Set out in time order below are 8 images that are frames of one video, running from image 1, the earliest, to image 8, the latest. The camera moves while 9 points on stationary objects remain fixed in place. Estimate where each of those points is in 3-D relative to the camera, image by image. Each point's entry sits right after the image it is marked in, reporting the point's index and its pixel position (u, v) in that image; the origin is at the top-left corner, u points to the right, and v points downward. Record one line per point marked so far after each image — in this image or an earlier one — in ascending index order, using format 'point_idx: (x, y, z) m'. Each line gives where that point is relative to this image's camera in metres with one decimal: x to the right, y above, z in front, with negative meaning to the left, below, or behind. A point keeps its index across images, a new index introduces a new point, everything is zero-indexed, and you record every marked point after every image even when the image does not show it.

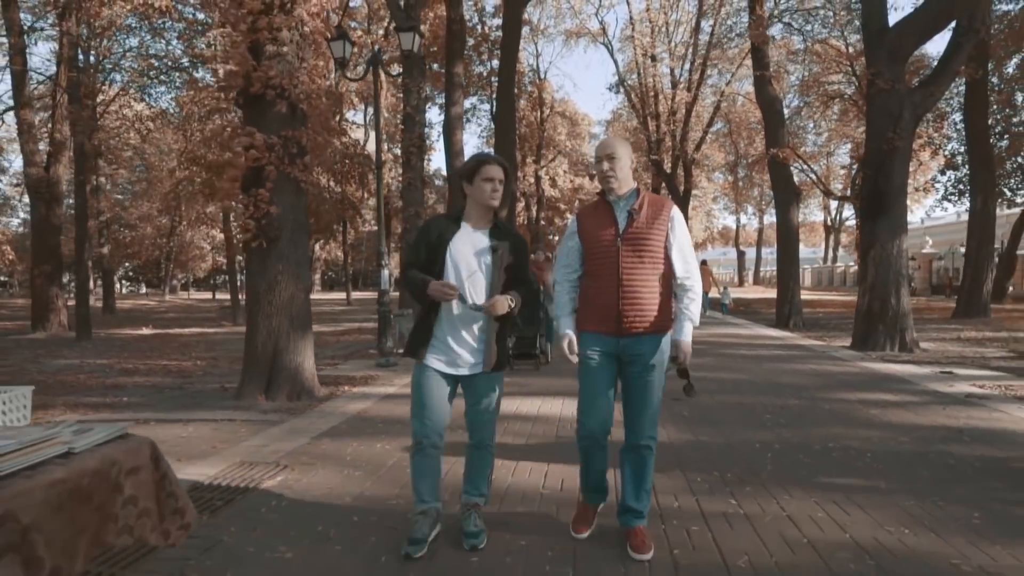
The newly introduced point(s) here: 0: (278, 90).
0: (-3.4, +2.9, +8.4) m
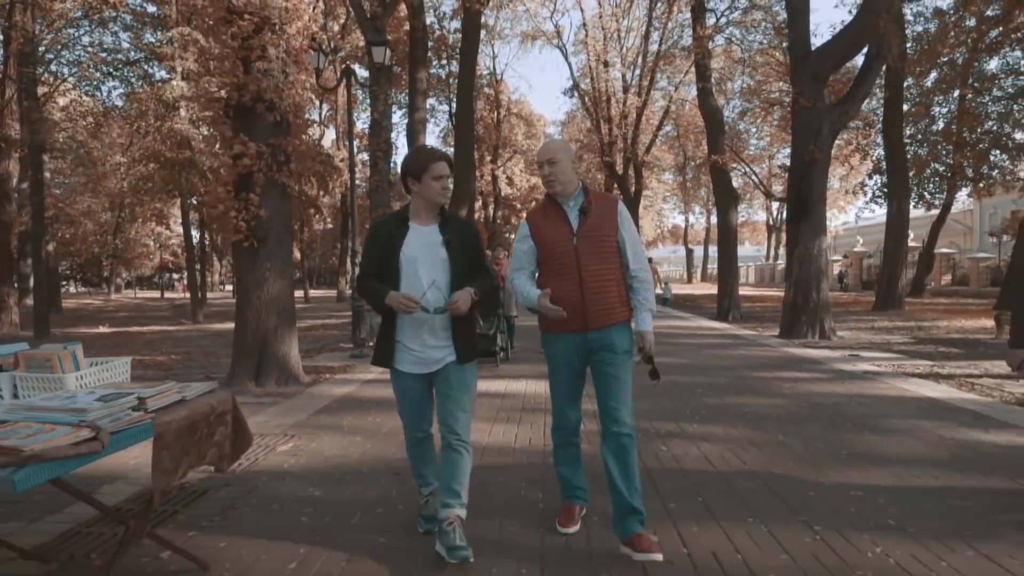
0: (-3.9, +3.0, +9.2) m
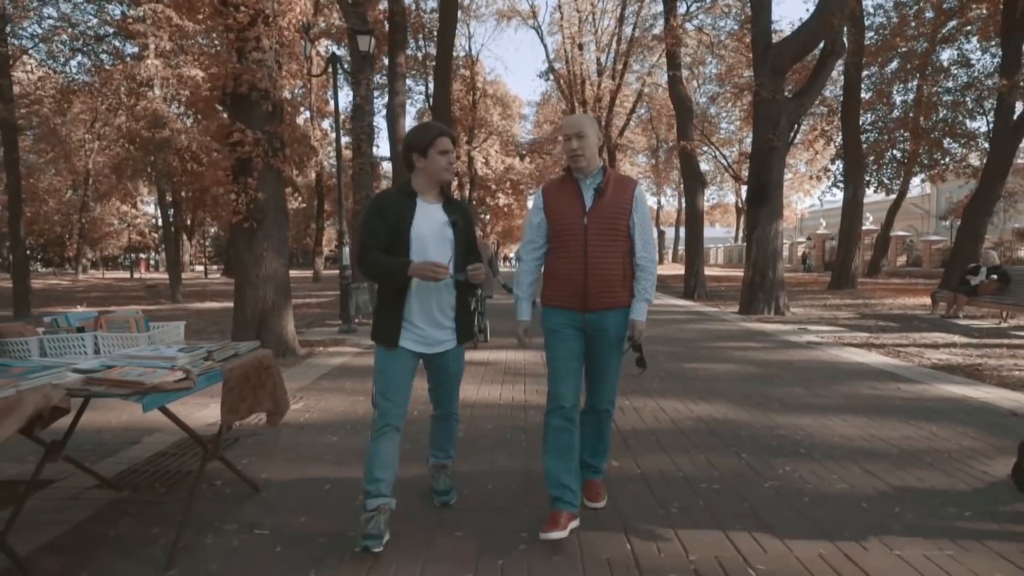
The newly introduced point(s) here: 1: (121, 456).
0: (-4.2, +3.3, +9.7) m
1: (-3.5, -1.5, +5.1) m
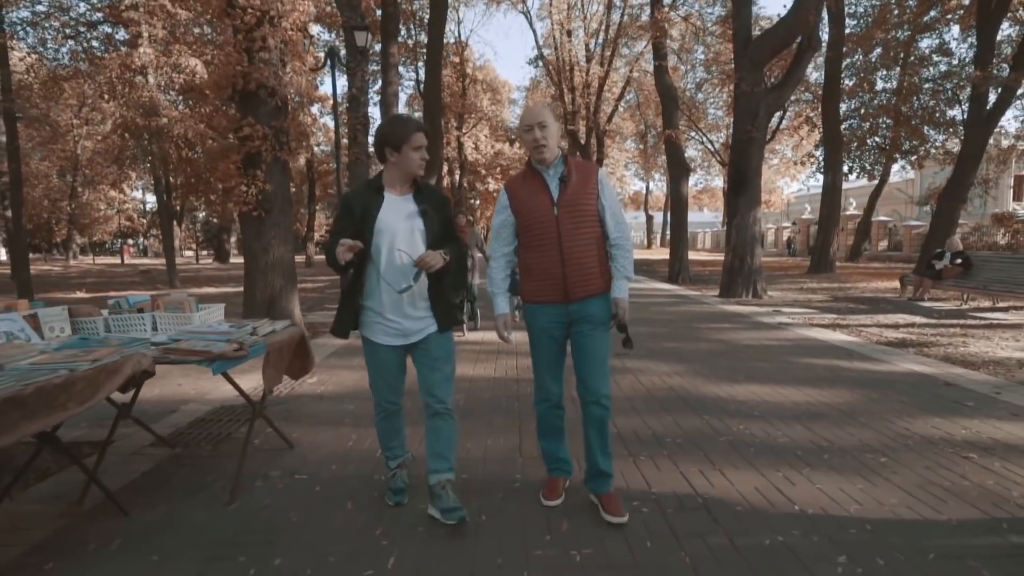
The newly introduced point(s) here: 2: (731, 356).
0: (-4.4, +3.6, +10.3) m
1: (-3.5, -1.3, +5.8) m
2: (+3.4, -1.1, +8.9) m
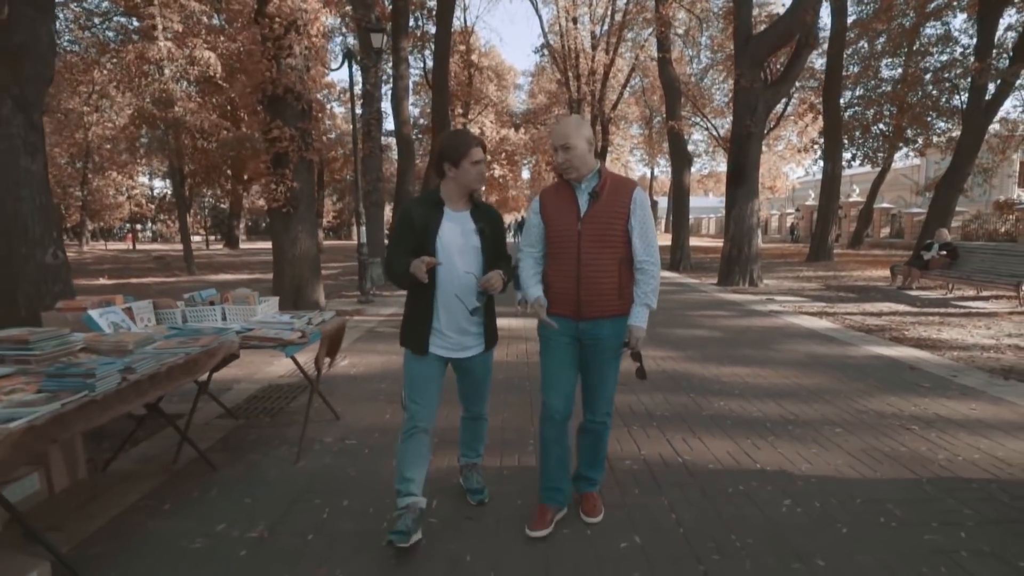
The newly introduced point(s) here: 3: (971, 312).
0: (-4.2, +3.8, +11.1) m
1: (-3.4, -1.3, +6.7) m
2: (+3.6, -0.9, +9.7) m
3: (+10.2, -0.5, +12.7) m
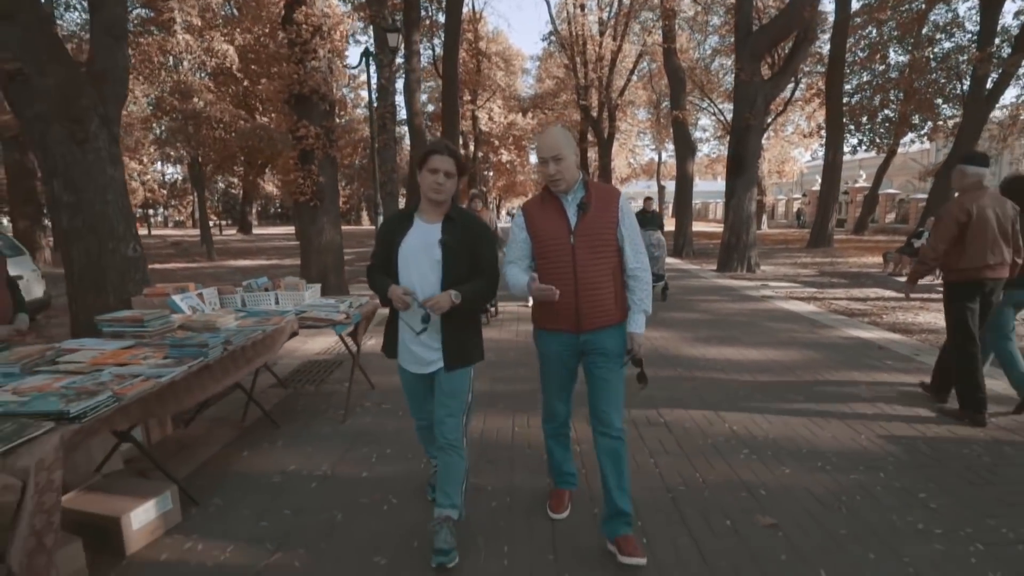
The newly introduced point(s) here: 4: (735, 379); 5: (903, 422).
0: (-4.0, +4.1, +12.0) m
1: (-3.2, -1.1, +7.7) m
2: (+3.7, -0.7, +10.6) m
3: (+10.4, -0.2, +13.6) m
4: (+2.8, -1.2, +7.2) m
5: (+3.9, -1.3, +5.7) m
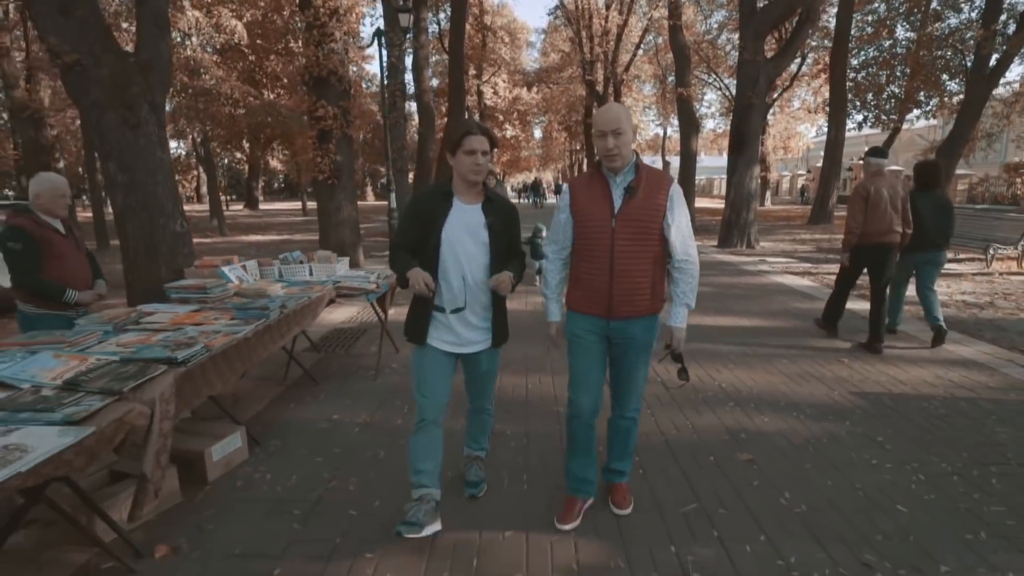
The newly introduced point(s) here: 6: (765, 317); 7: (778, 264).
0: (-3.8, +4.6, +12.5) m
1: (-3.1, -0.7, +8.4) m
2: (+3.9, -0.2, +11.3) m
3: (+10.6, +0.4, +14.2) m
4: (+3.0, -0.8, +7.9) m
5: (+4.1, -1.1, +6.4) m
6: (+4.3, -0.5, +9.6) m
7: (+7.4, +0.7, +15.9) m
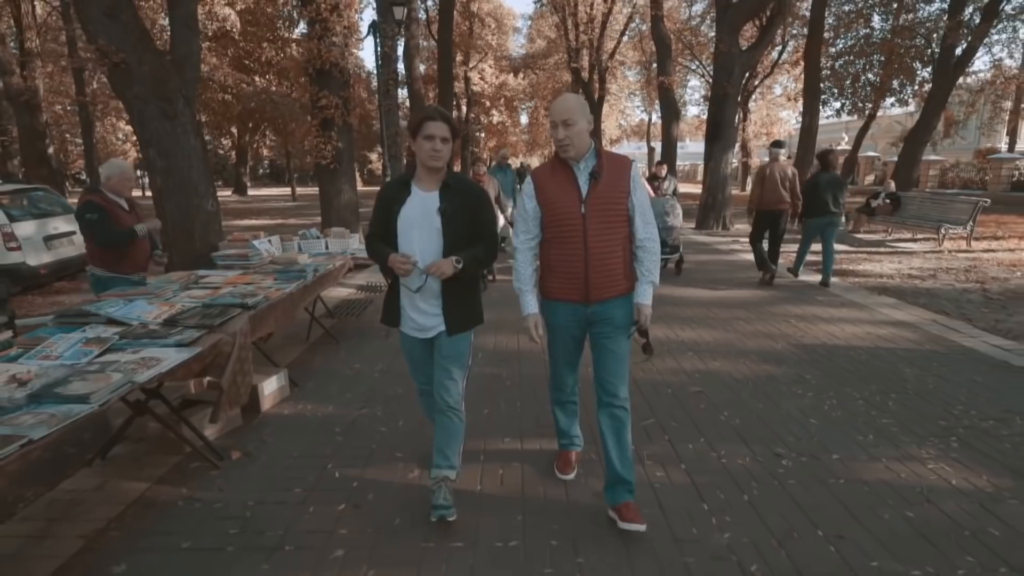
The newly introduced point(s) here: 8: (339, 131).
0: (-4.1, +5.2, +13.3) m
1: (-3.2, -0.3, +9.4) m
2: (+3.7, +0.3, +12.4) m
3: (+10.3, +1.0, +15.4) m
4: (+2.9, -0.4, +9.0) m
5: (+4.0, -0.6, +7.6) m
6: (+4.1, 0.0, +10.7) m
7: (+7.1, +1.3, +17.1) m
8: (-4.1, +3.8, +13.7) m
